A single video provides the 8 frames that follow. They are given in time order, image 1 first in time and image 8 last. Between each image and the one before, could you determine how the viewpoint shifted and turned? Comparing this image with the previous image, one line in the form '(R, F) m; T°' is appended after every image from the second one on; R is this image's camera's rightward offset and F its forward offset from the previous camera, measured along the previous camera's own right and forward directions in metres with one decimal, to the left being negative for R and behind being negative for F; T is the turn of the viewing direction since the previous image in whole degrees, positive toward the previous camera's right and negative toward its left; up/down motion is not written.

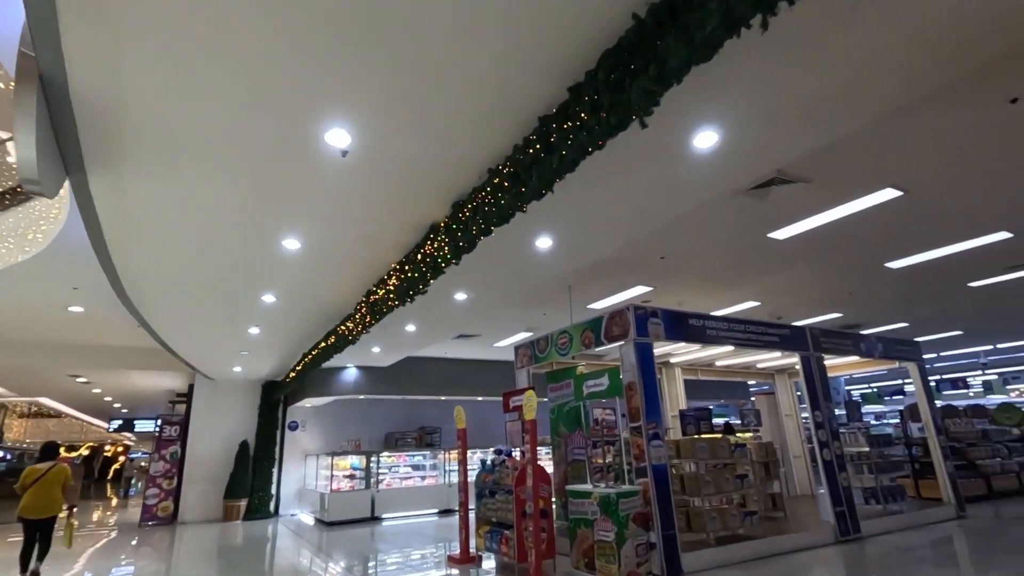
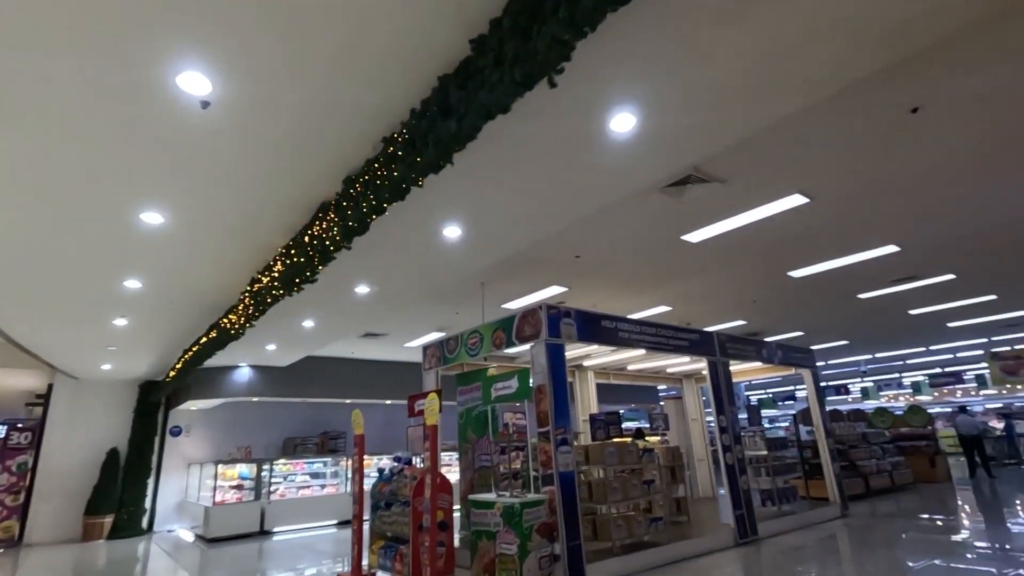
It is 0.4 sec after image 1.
(+0.2, +0.4) m; +8°
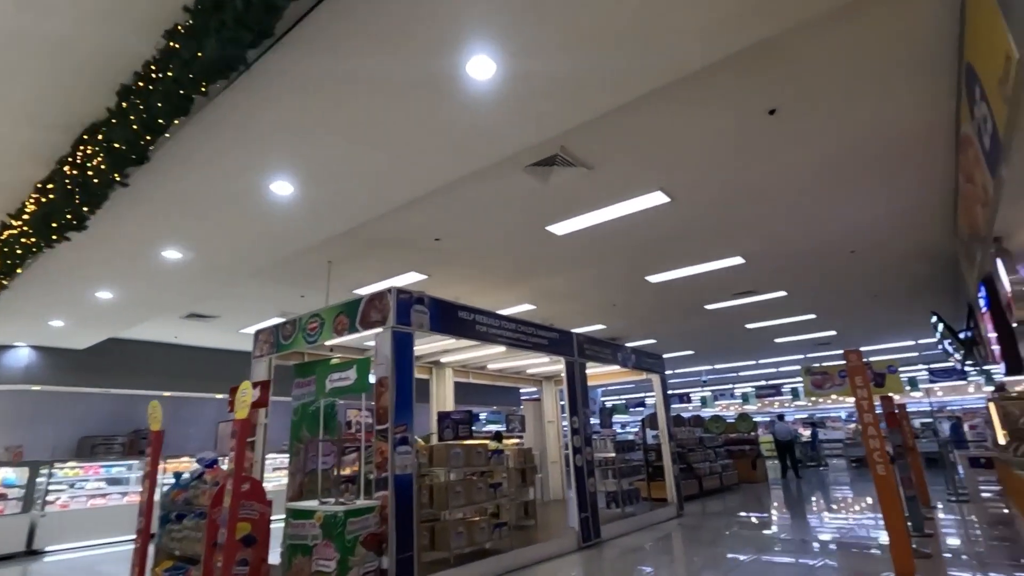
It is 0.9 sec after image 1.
(+0.3, +0.5) m; +13°
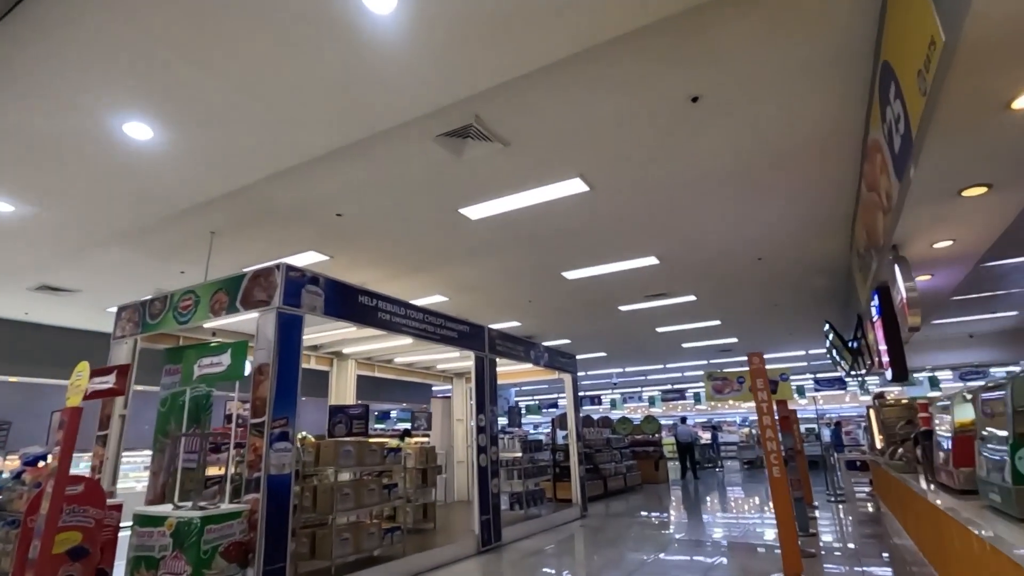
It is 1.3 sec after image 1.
(+0.1, +0.3) m; +8°
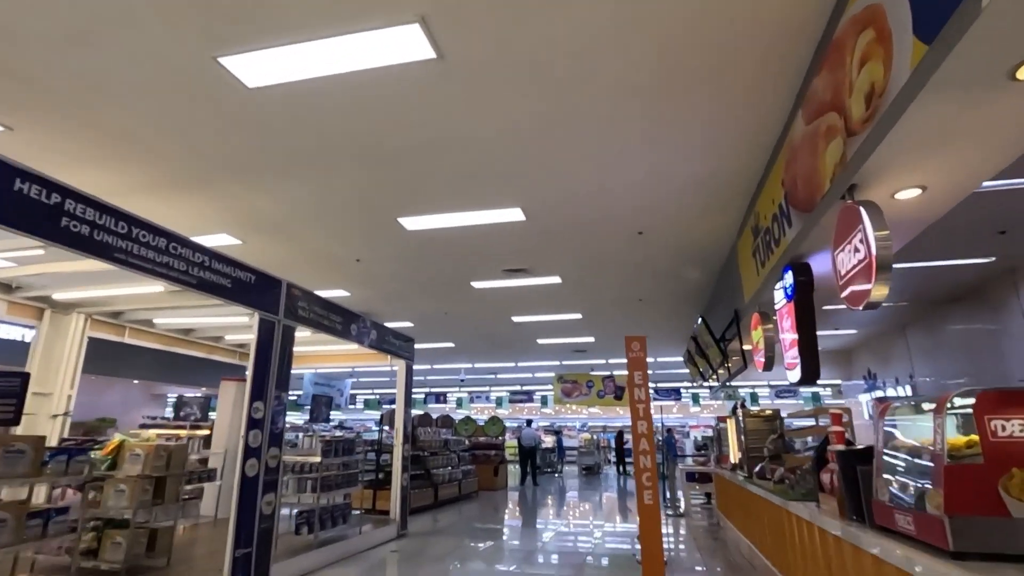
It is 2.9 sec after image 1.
(+0.5, +1.6) m; +15°
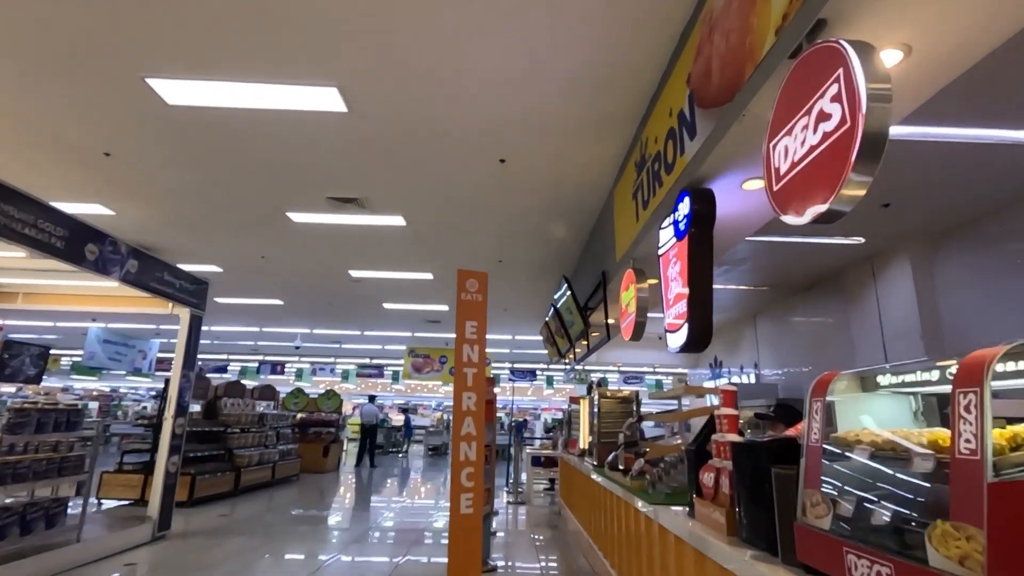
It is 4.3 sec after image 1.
(+0.4, +1.2) m; +14°
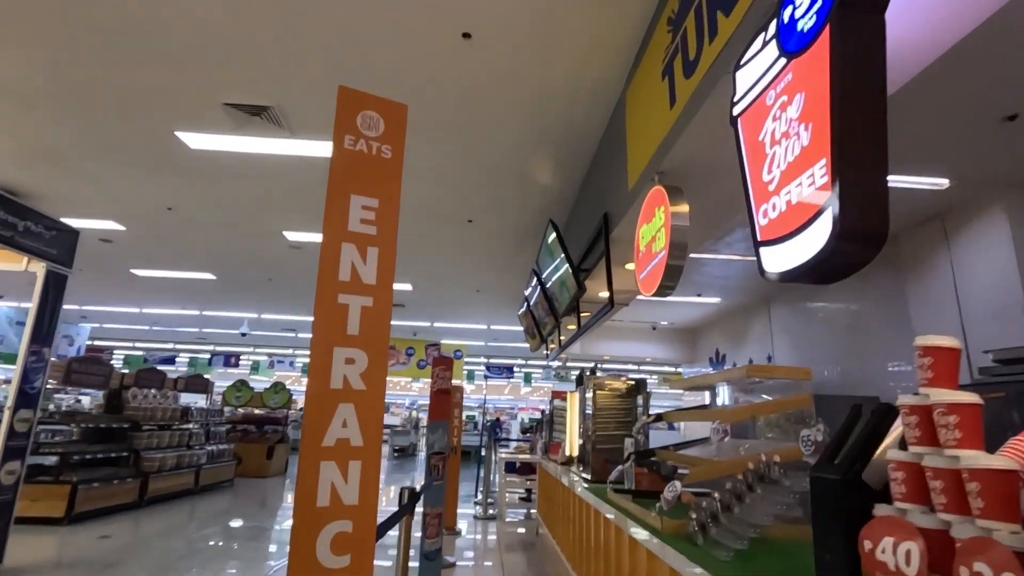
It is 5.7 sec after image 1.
(+0.1, +1.4) m; +2°
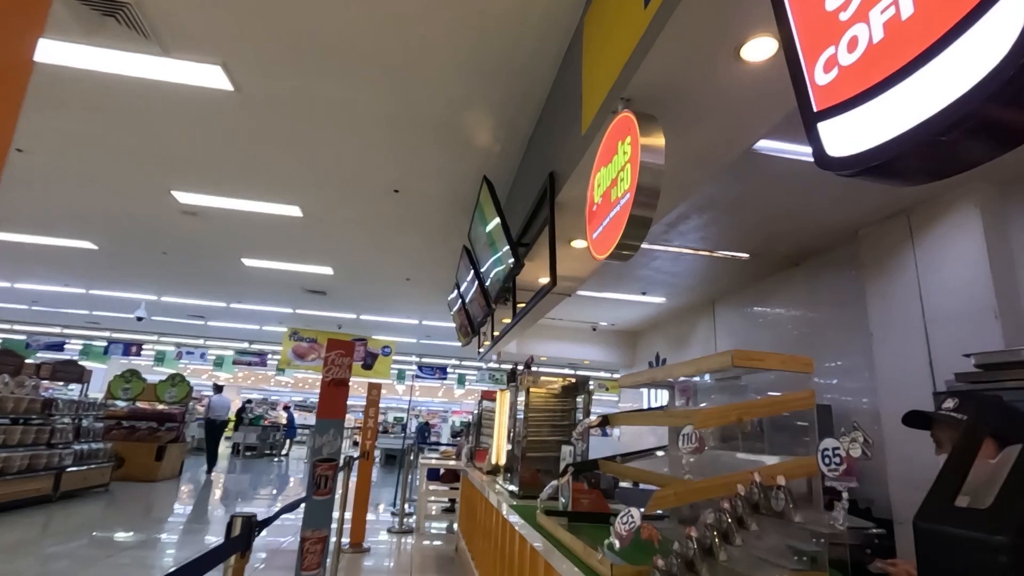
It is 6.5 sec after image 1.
(+0.1, +0.7) m; +6°
